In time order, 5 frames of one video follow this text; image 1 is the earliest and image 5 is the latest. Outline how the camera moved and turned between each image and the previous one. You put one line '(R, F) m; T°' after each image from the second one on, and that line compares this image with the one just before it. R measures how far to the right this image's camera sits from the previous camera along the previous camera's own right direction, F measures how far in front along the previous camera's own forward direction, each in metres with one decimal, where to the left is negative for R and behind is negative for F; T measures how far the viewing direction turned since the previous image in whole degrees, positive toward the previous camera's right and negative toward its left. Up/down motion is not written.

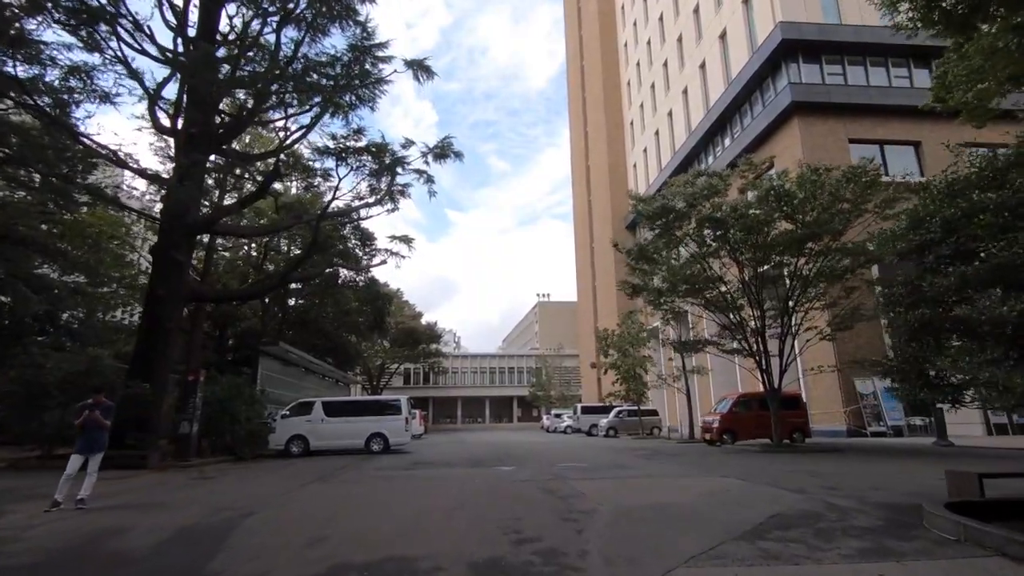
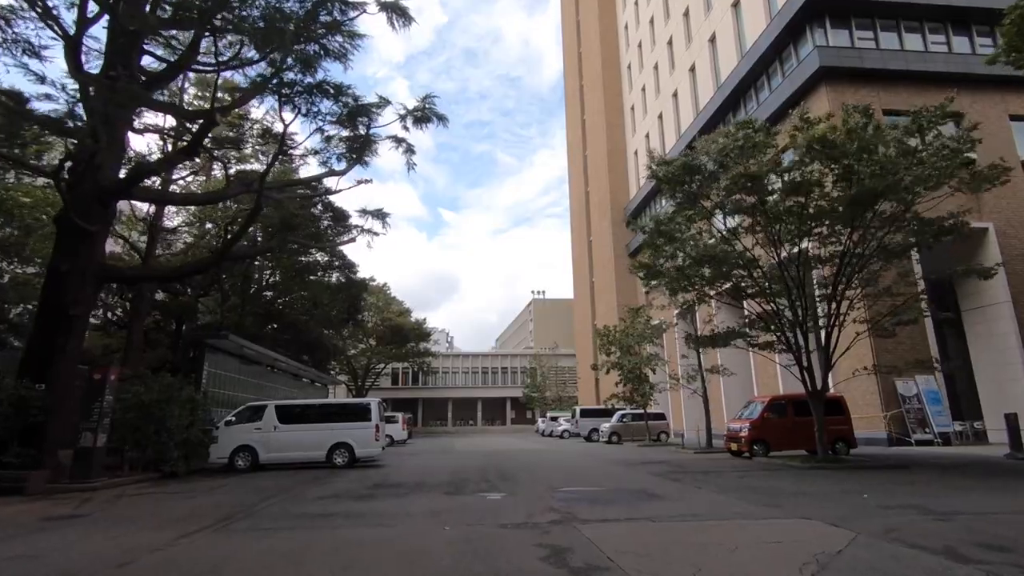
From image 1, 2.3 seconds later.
(+0.1, +3.0) m; +1°
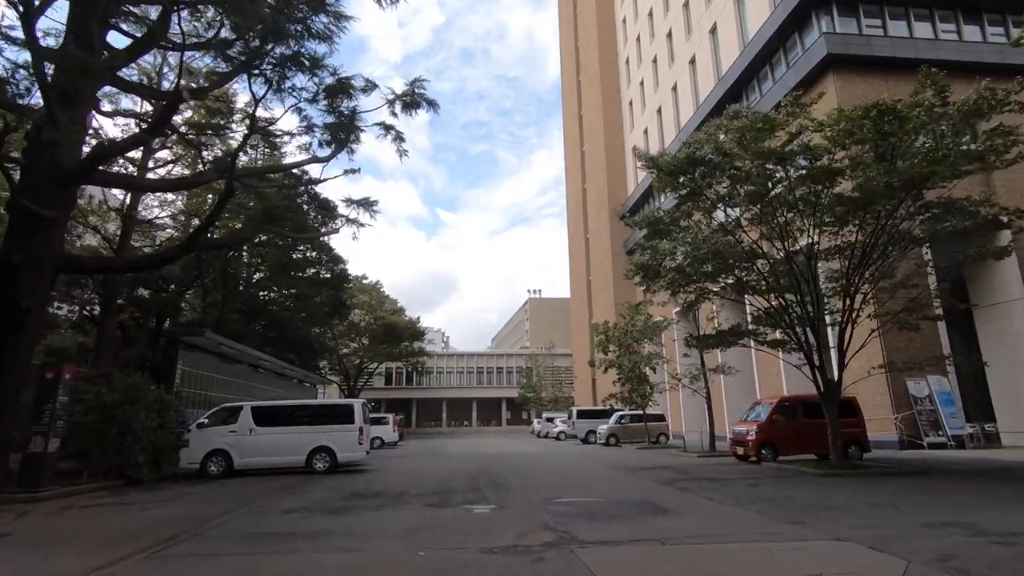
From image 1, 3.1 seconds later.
(+0.1, +1.0) m; 0°
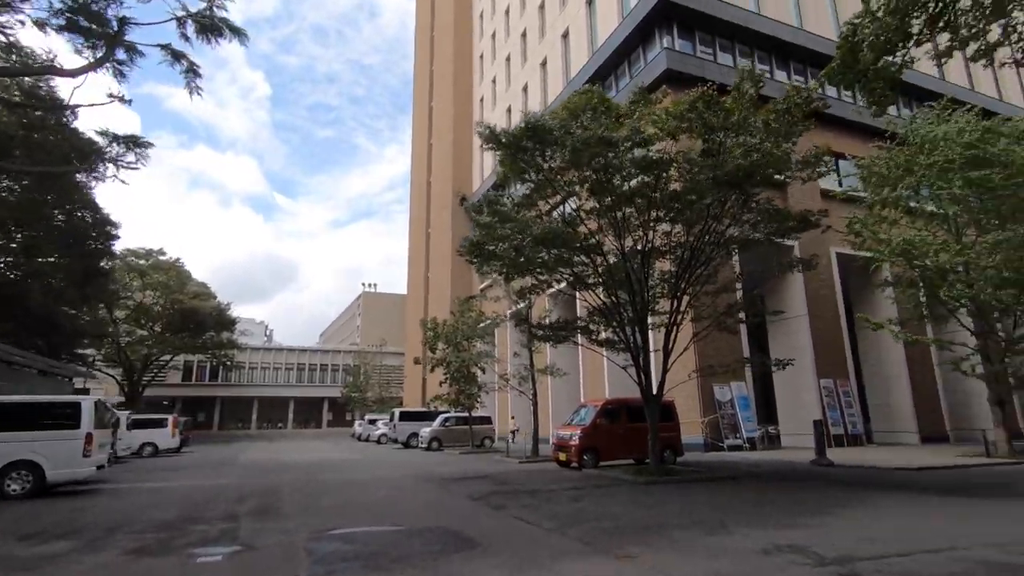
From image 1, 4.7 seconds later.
(+0.7, +1.9) m; +16°
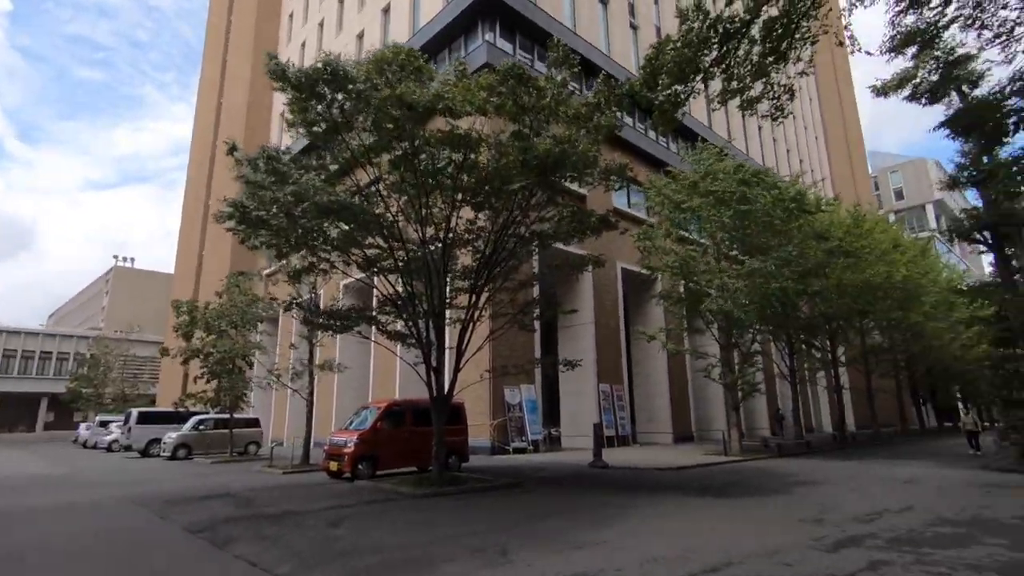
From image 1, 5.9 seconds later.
(+0.5, +1.4) m; +20°
